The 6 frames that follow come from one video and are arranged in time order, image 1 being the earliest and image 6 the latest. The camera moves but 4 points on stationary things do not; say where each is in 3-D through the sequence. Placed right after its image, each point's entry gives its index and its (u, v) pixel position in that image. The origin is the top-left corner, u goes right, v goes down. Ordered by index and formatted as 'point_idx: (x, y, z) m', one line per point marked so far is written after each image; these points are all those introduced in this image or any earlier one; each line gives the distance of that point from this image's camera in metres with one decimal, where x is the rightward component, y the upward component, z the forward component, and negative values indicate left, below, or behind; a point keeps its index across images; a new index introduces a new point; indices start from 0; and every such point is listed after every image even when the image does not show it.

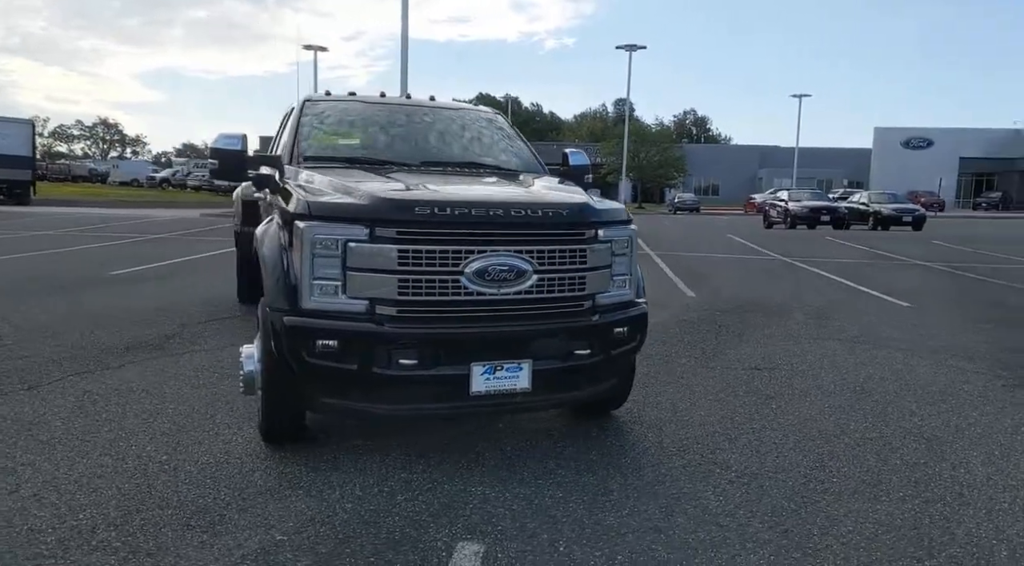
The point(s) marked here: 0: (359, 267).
0: (-0.7, +0.1, +3.5) m
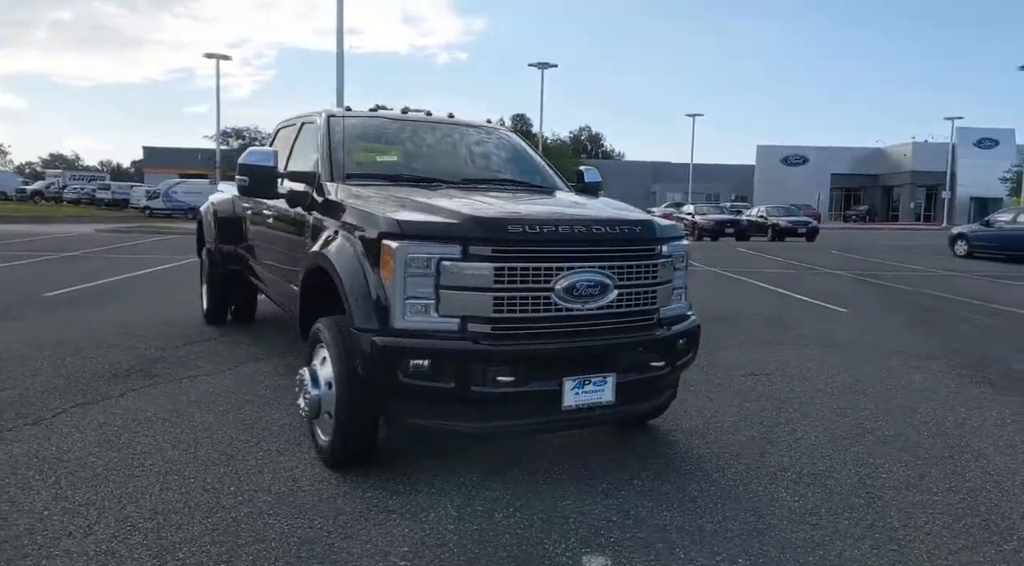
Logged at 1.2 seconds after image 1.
0: (-0.3, 0.0, +3.5) m
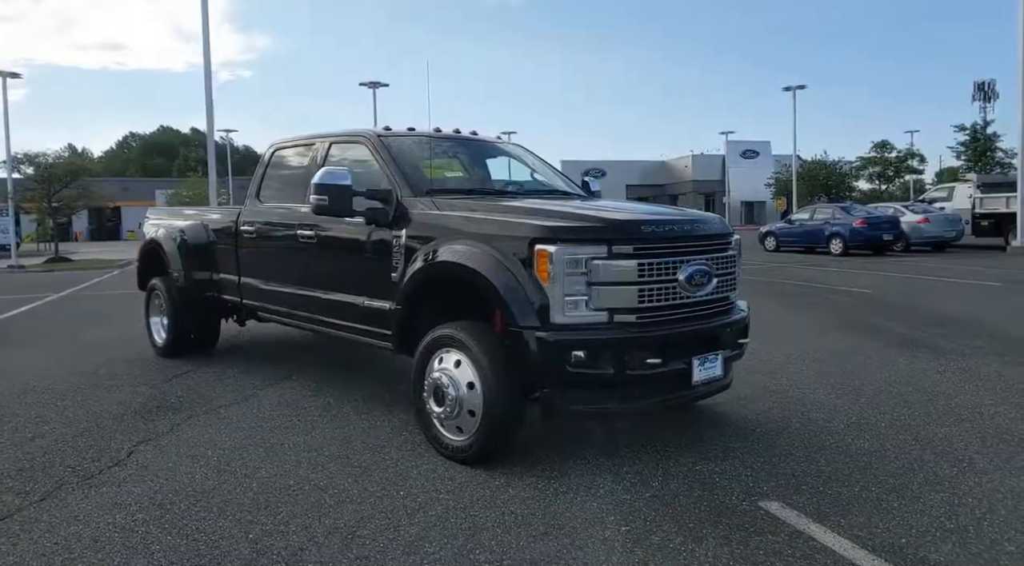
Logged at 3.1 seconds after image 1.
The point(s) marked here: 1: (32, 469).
0: (+0.5, 0.0, +3.9) m
1: (-2.7, -1.1, +4.1) m
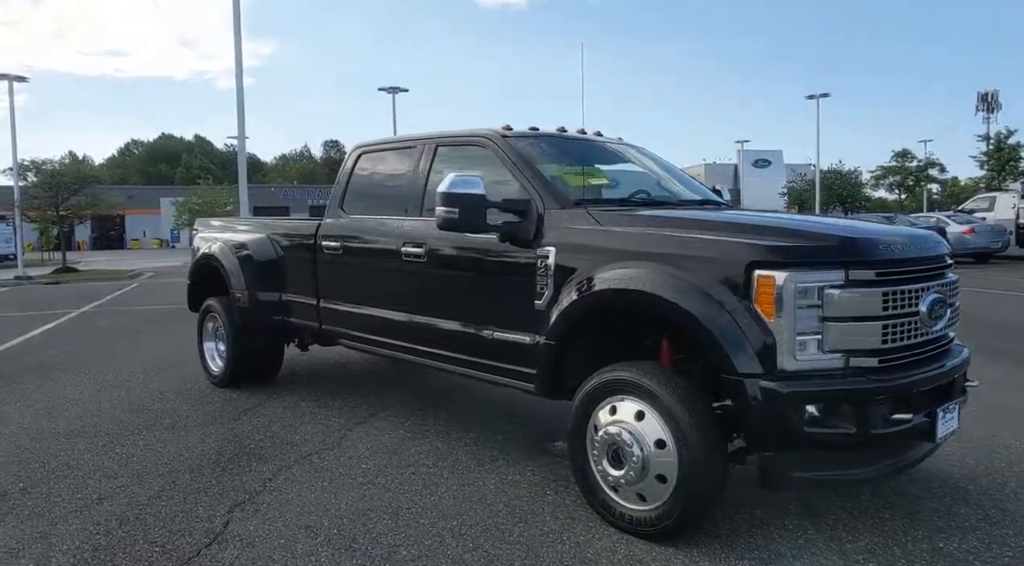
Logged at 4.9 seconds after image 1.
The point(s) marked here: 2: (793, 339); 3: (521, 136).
0: (+1.4, -0.1, +3.1) m
1: (-1.8, -1.2, +3.3) m
2: (+1.2, -0.2, +3.0) m
3: (0.0, +0.9, +4.6) m
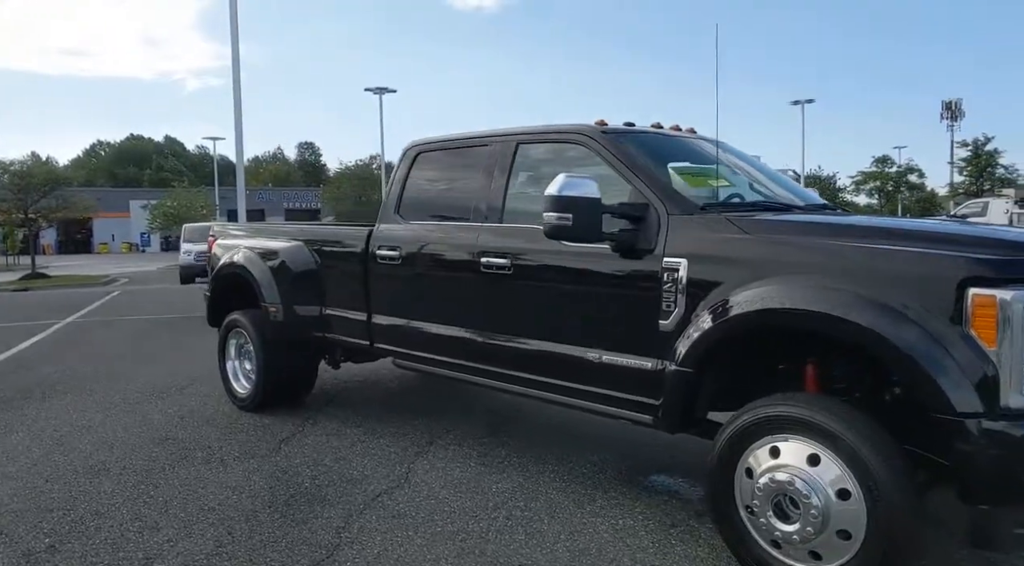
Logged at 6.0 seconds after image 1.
0: (+2.0, -0.2, +2.6) m
1: (-1.2, -1.3, +2.7) m
2: (+1.8, -0.3, +2.5) m
3: (+0.6, +0.9, +4.1) m
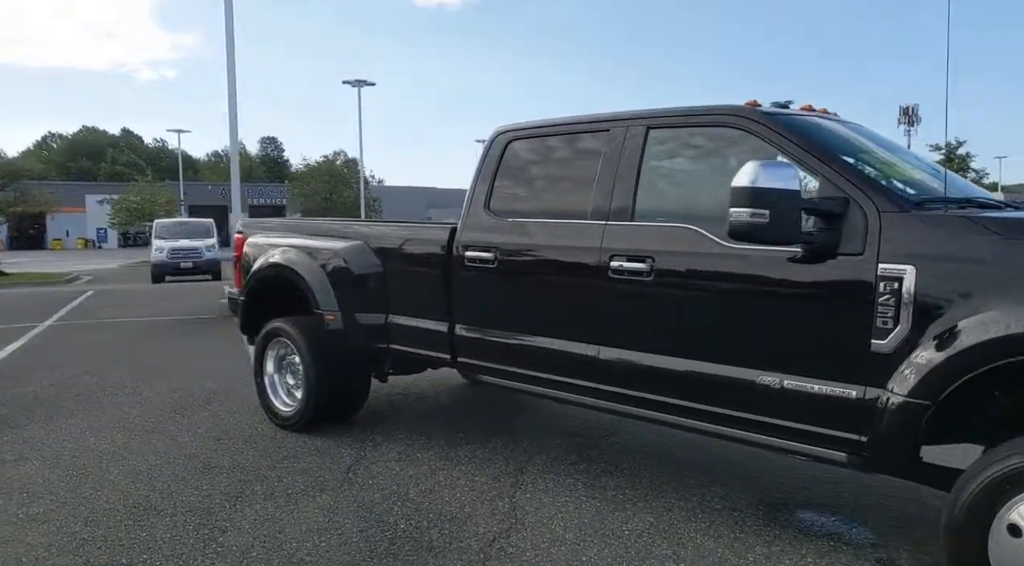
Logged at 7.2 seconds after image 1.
0: (+2.7, -0.3, +2.1) m
1: (-0.5, -1.3, +2.1) m
2: (+2.5, -0.4, +2.1) m
3: (+1.3, +0.8, +3.5) m
